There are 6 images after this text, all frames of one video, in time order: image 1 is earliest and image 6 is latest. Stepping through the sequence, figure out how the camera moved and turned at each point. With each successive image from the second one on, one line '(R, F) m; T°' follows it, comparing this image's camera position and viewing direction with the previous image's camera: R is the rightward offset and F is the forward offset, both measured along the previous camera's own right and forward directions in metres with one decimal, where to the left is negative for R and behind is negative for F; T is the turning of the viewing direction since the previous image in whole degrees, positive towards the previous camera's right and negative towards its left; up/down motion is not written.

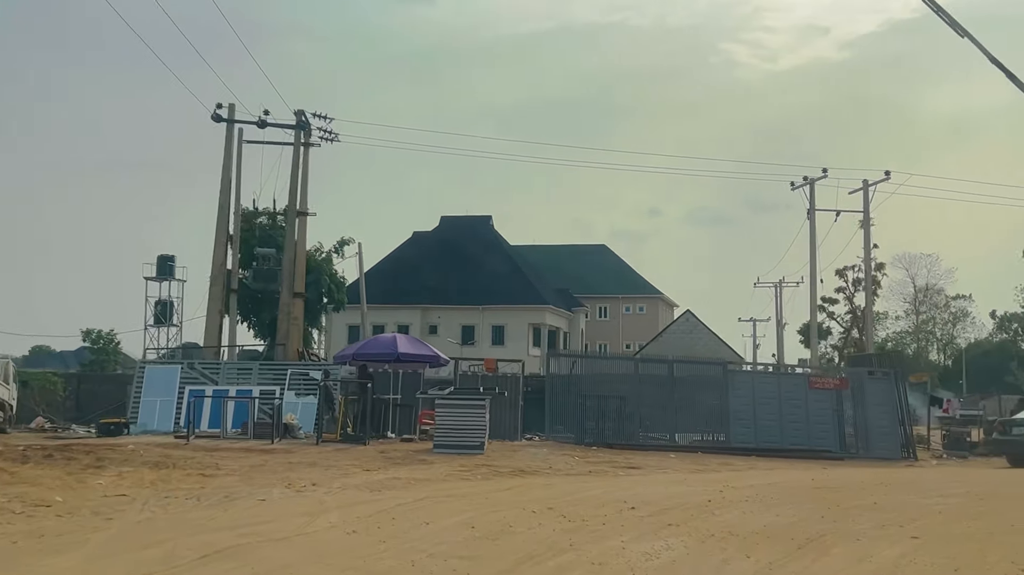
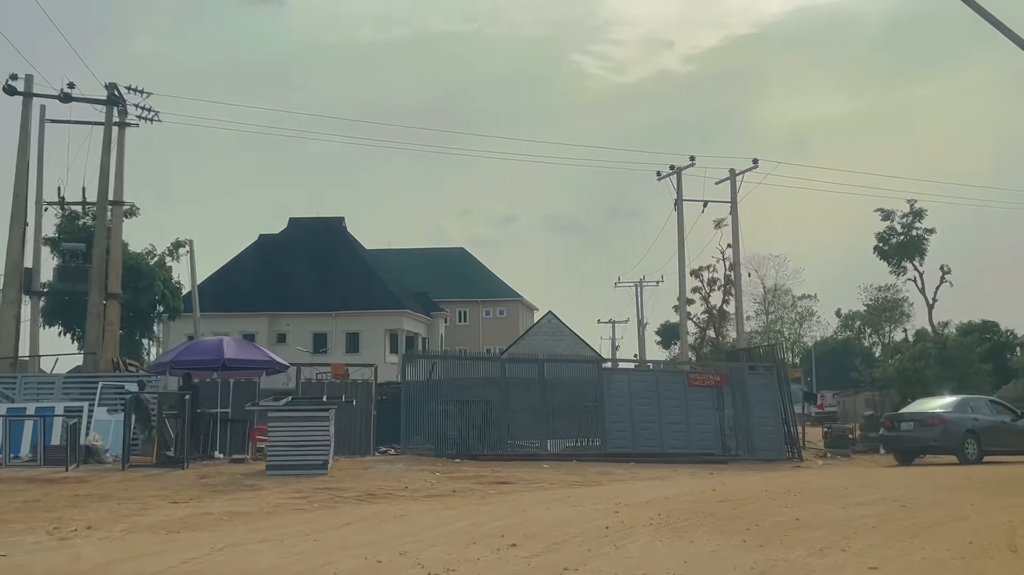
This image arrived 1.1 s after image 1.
(+0.2, +2.9) m; +8°
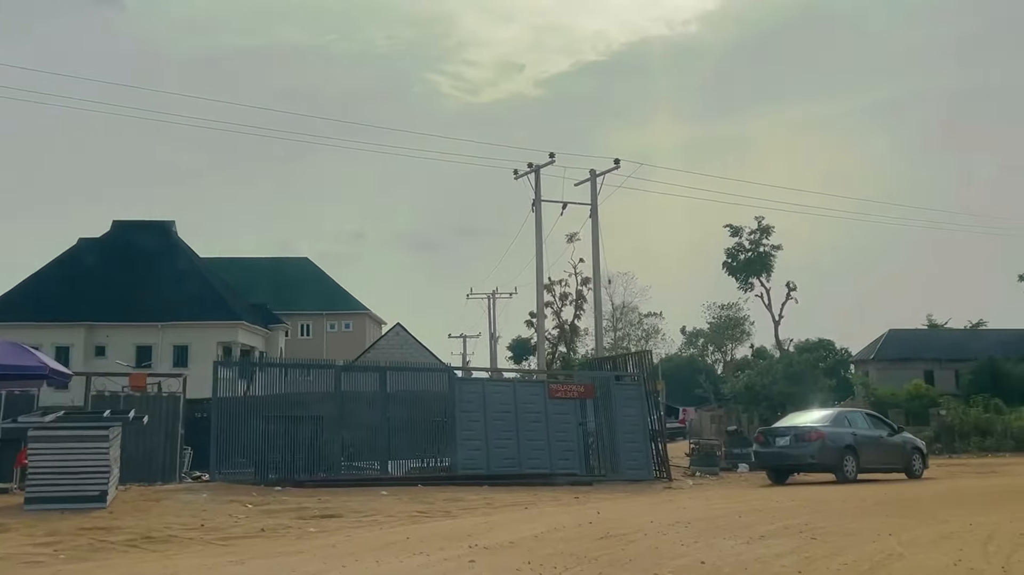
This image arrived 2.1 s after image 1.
(+0.2, +2.8) m; +9°
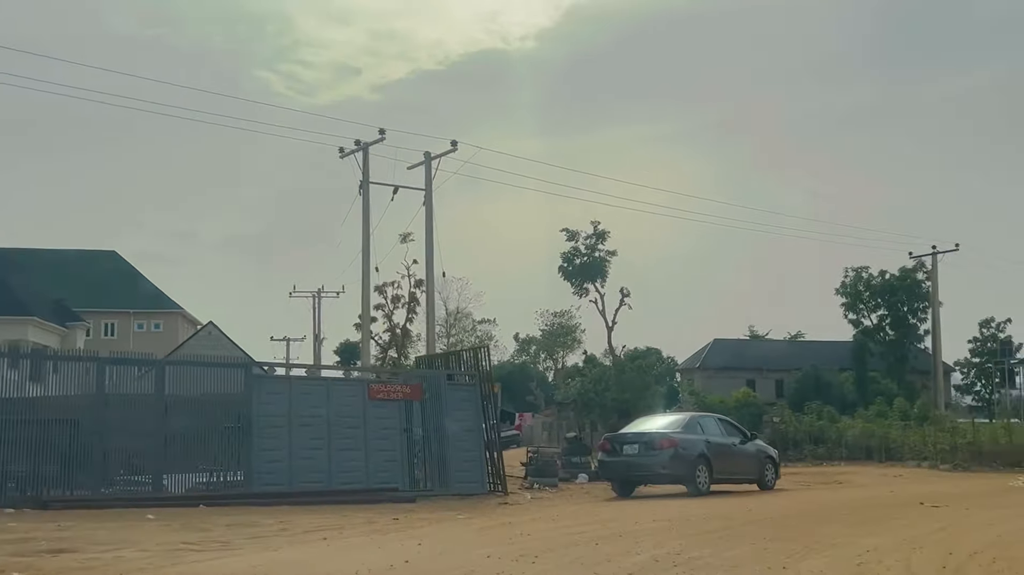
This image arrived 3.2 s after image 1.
(+0.3, +2.7) m; +10°
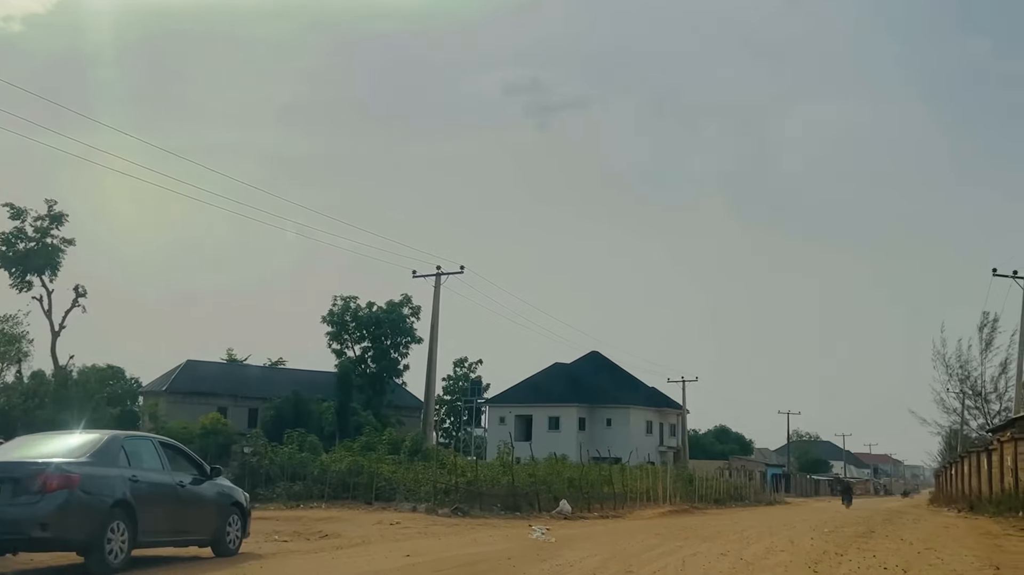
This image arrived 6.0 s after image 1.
(+1.7, +6.6) m; +29°
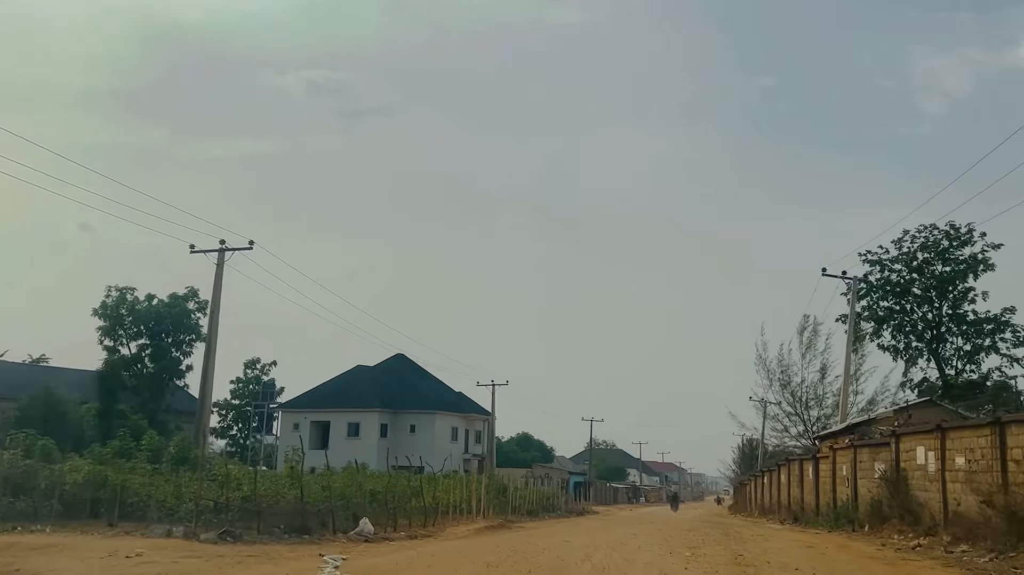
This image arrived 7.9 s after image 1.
(+0.1, +4.3) m; +11°
